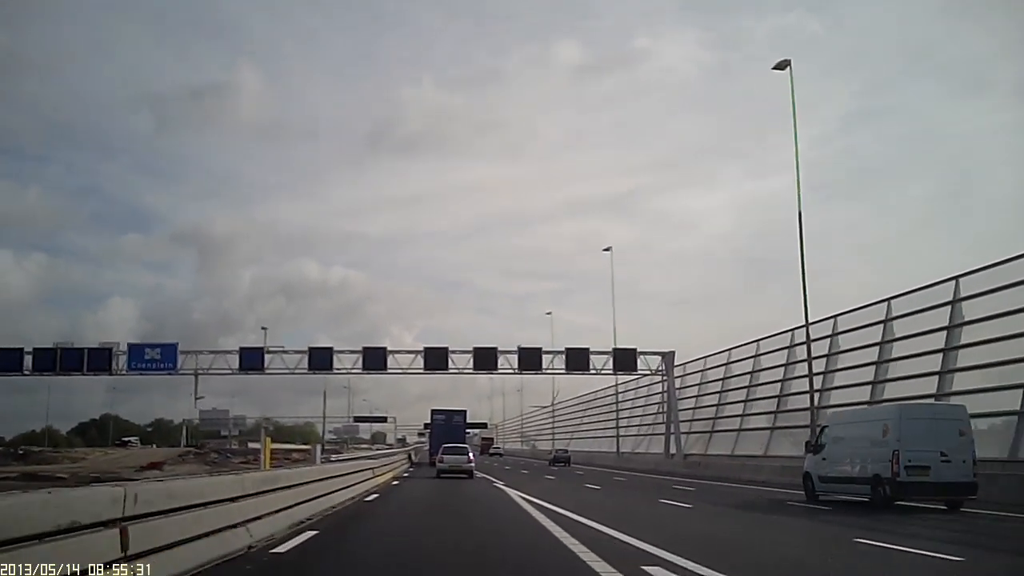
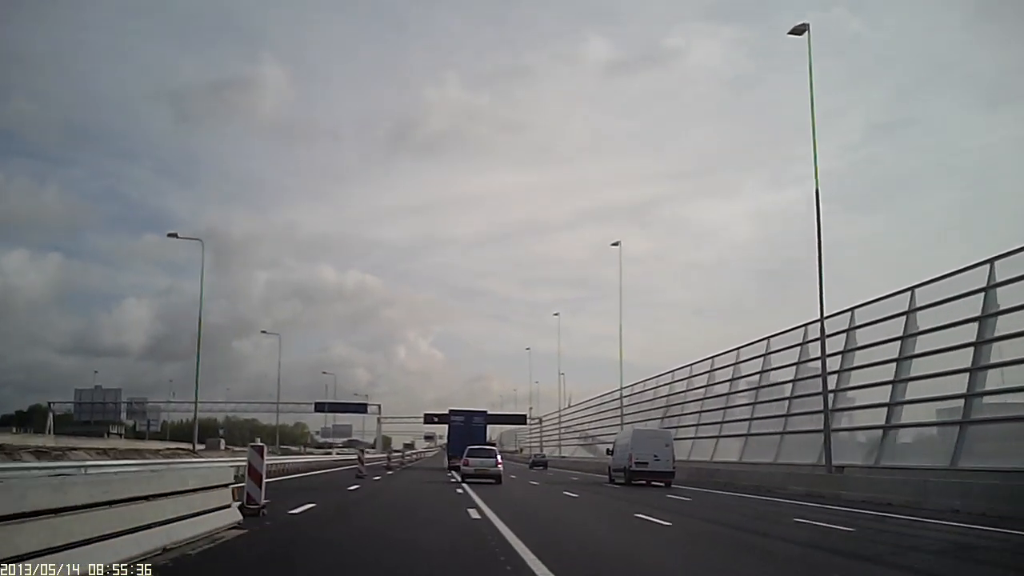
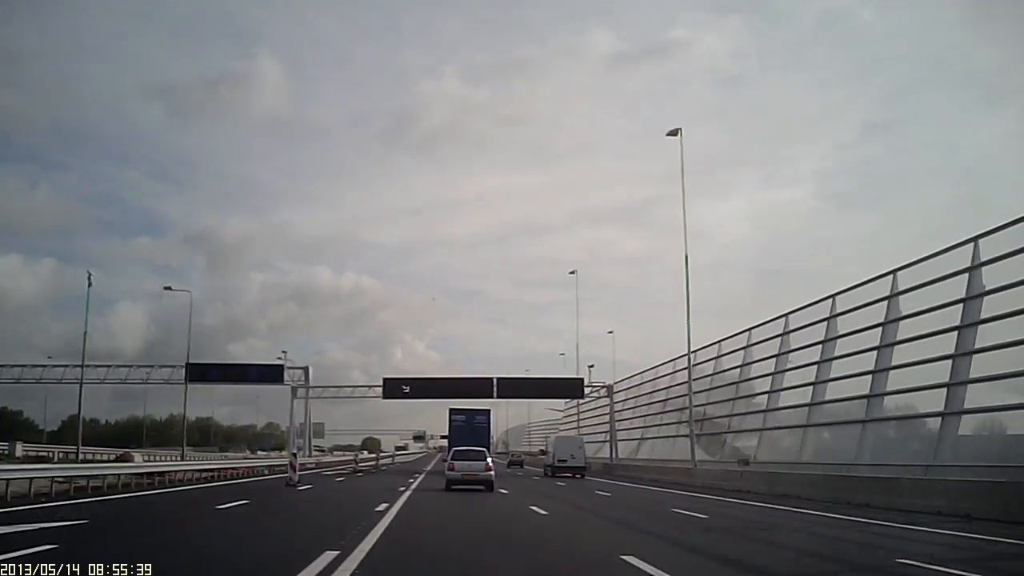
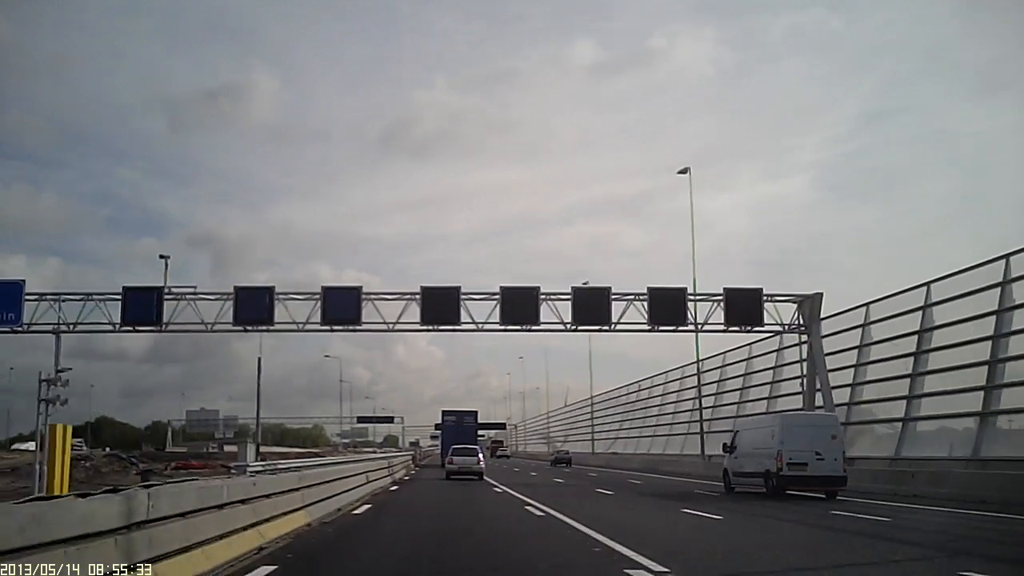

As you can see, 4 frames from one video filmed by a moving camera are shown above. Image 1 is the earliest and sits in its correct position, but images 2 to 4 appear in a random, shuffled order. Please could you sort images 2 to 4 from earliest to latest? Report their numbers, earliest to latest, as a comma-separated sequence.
4, 2, 3
